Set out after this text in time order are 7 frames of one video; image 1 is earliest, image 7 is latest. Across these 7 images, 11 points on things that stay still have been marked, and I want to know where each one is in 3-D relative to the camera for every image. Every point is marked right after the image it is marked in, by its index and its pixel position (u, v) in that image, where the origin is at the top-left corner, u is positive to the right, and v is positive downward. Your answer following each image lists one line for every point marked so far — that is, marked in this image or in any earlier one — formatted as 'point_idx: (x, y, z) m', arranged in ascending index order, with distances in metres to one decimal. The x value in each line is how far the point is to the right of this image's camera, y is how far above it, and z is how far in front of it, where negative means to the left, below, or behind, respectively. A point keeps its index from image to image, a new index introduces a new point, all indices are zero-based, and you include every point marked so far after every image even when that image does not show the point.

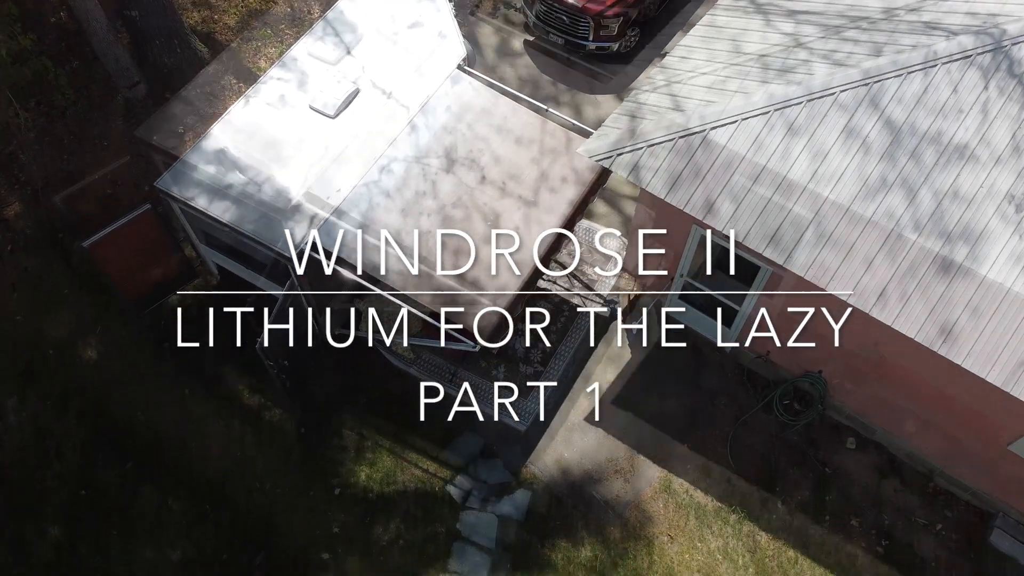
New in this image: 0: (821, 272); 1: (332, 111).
0: (+2.8, +0.1, +7.7) m
1: (-2.1, +2.1, +9.6) m
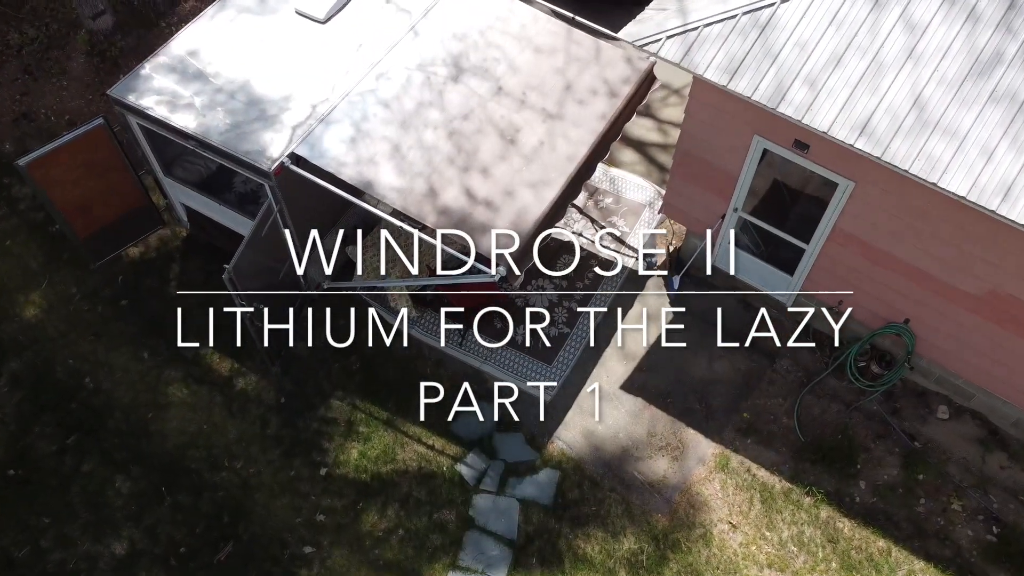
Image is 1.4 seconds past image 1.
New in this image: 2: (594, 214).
0: (+3.0, +0.9, +6.0) m
1: (-1.9, +2.7, +8.1) m
2: (+1.0, +0.9, +9.8) m
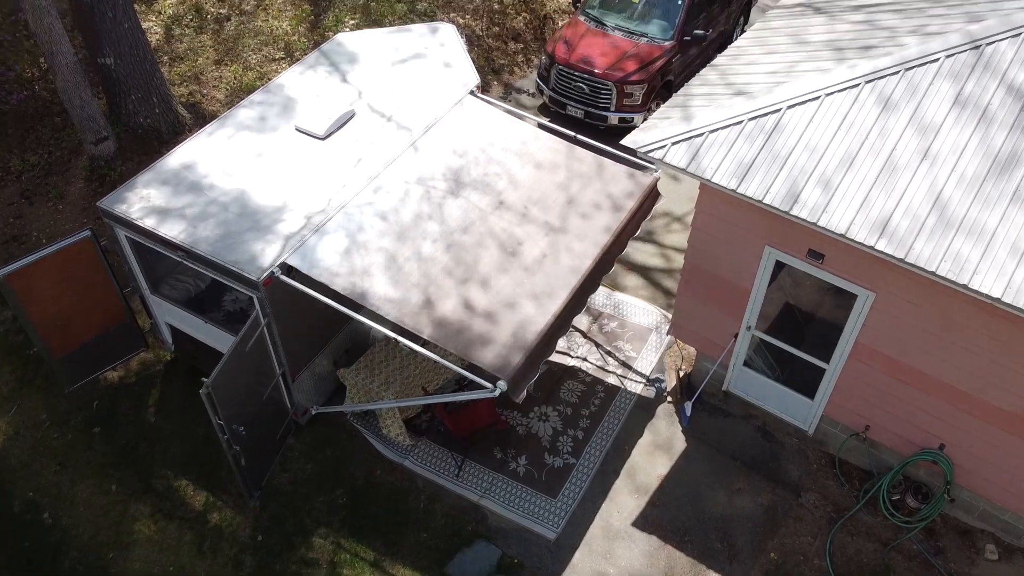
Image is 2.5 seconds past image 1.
0: (+3.1, +0.1, +5.7) m
1: (-1.9, +1.5, +8.0) m
2: (+1.0, -0.6, +9.3) m
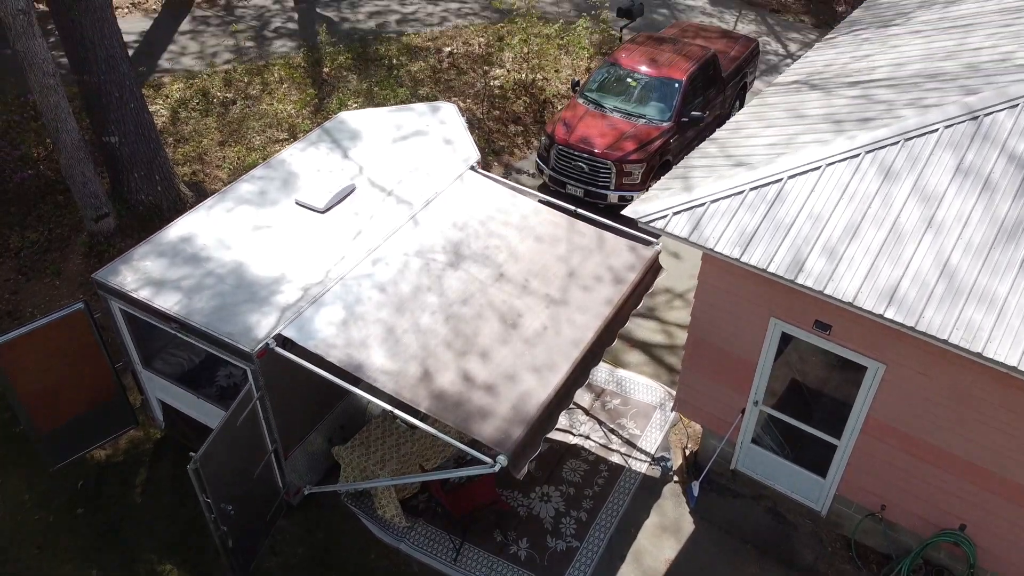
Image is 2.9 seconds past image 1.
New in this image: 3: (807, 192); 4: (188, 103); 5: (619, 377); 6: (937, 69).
0: (+3.1, -0.3, +5.5) m
1: (-1.9, +0.8, +8.0) m
2: (+1.0, -1.4, +9.1) m
3: (+2.3, +0.7, +6.4) m
4: (-5.5, +3.1, +13.9) m
5: (+1.2, -1.0, +9.6) m
6: (+3.9, +2.0, +7.6) m
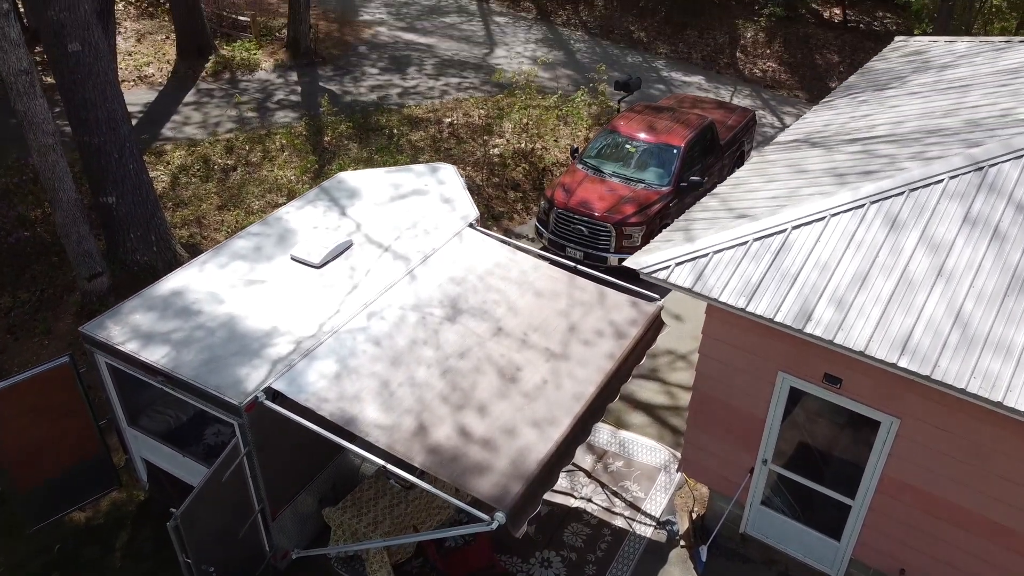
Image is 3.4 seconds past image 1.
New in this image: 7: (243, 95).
0: (+3.0, -0.6, +5.3) m
1: (-1.9, +0.3, +7.9) m
2: (+1.0, -2.0, +8.7) m
3: (+2.3, +0.4, +6.3) m
4: (-5.5, +2.0, +14.0) m
5: (+1.2, -1.7, +9.3) m
6: (+3.9, +1.5, +7.6) m
7: (-5.6, +4.0, +17.3) m
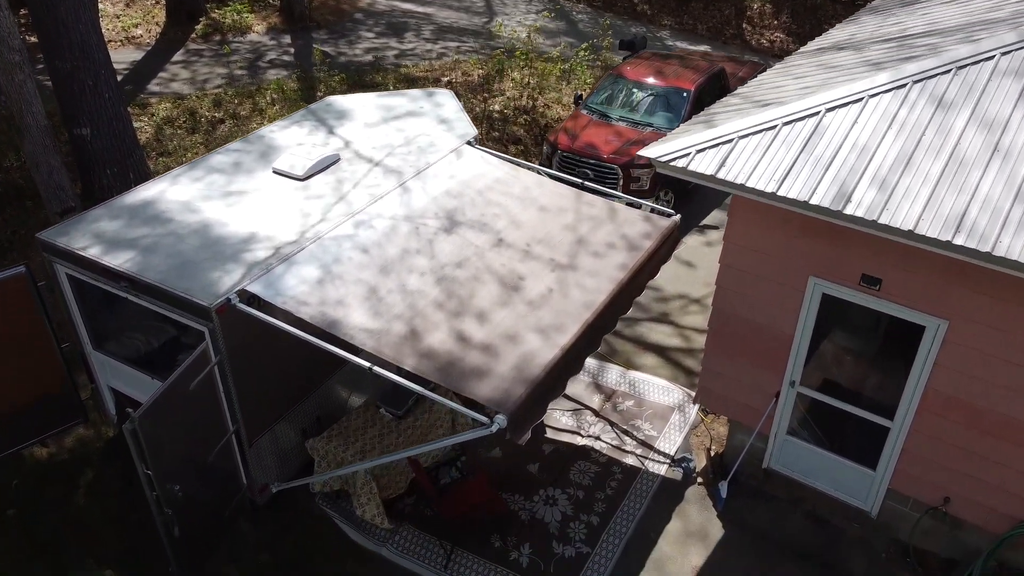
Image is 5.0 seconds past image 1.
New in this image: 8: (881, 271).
0: (+3.1, +0.2, +4.6) m
1: (-1.9, +1.0, +7.3) m
2: (+1.0, -1.3, +8.1) m
3: (+2.3, +1.1, +5.7) m
4: (-5.5, +2.7, +13.3) m
5: (+1.2, -1.0, +8.6) m
6: (+3.9, +2.3, +6.9) m
7: (-5.6, +4.7, +16.7) m
8: (+2.6, +0.1, +5.7) m
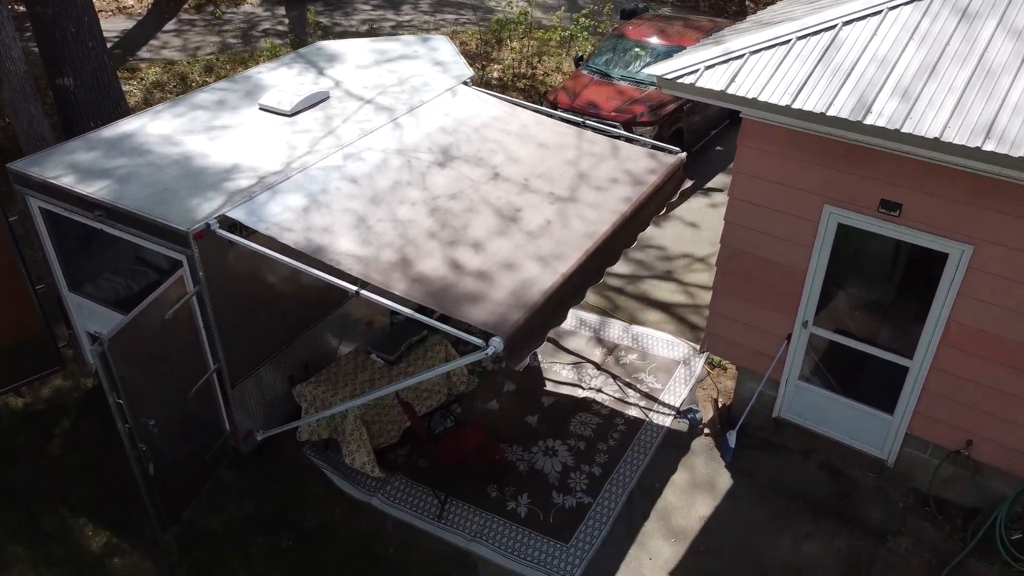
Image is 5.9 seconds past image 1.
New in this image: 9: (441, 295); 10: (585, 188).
0: (+3.0, +0.6, +4.3) m
1: (-1.9, +1.5, +6.9) m
2: (+1.0, -0.8, +7.7) m
3: (+2.3, +1.6, +5.3) m
4: (-5.5, +3.2, +13.0) m
5: (+1.2, -0.5, +8.2) m
6: (+3.9, +2.8, +6.6) m
7: (-5.7, +5.2, +16.3) m
8: (+2.5, +0.6, +5.3) m
9: (-0.4, 0.0, +5.0) m
10: (+0.6, +0.8, +6.3) m
